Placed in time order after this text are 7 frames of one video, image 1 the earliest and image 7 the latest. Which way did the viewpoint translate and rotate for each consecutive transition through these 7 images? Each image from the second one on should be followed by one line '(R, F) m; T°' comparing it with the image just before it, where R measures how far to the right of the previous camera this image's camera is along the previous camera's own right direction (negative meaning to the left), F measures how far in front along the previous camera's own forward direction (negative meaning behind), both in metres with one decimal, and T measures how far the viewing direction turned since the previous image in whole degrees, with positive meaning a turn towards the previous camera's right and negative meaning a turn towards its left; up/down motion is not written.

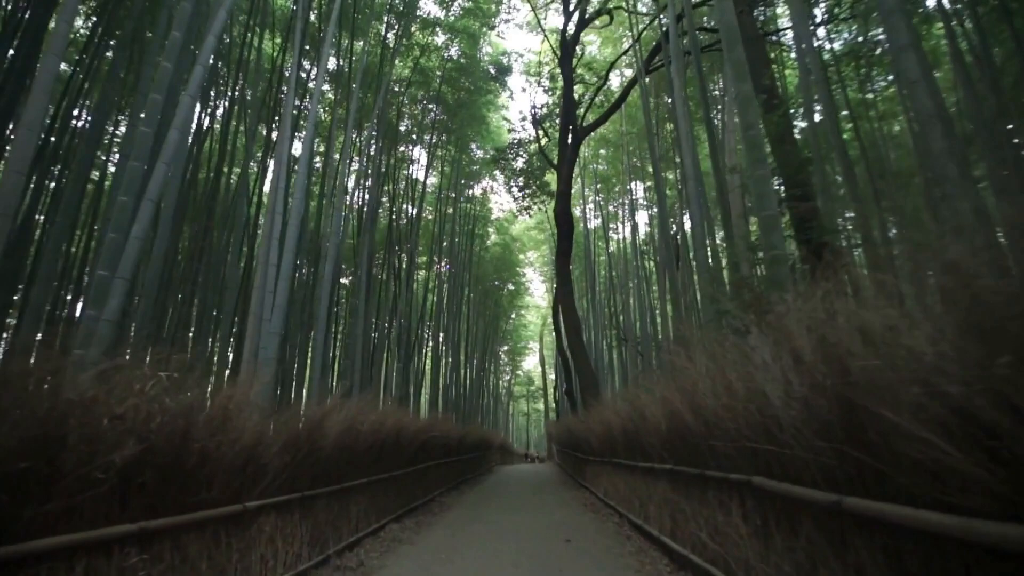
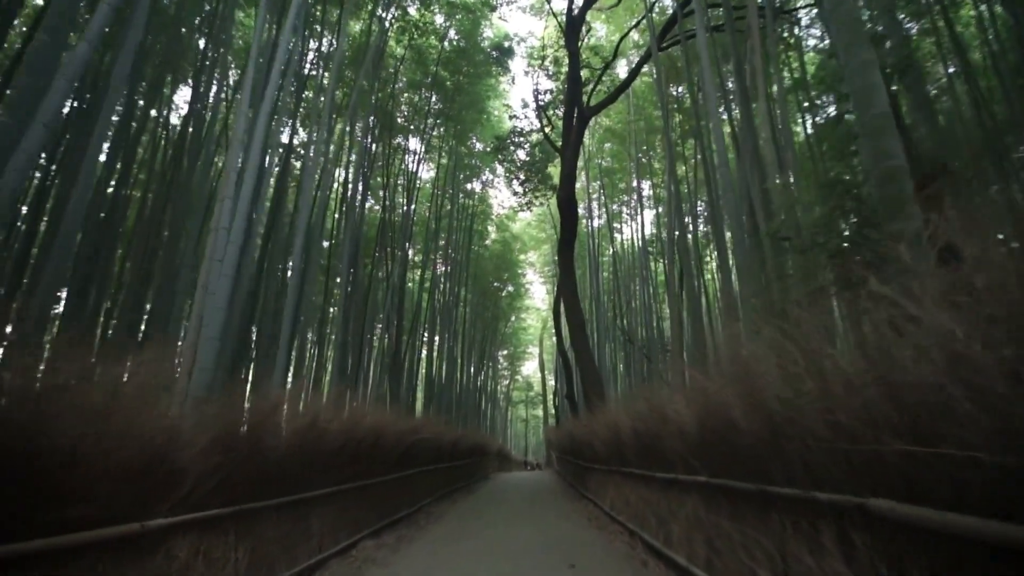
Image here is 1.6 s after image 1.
(0.0, +0.6) m; 0°
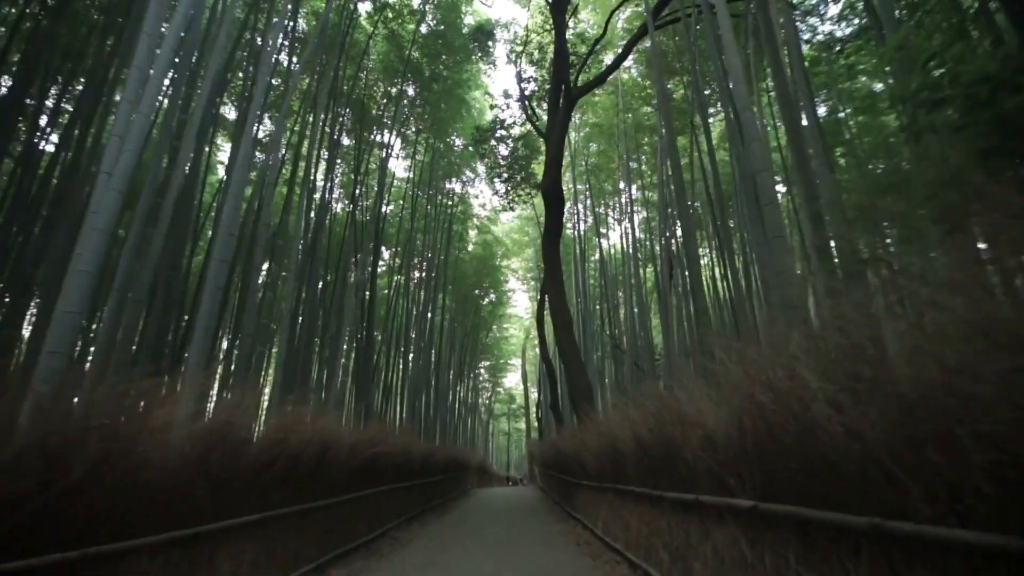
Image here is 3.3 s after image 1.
(0.0, +0.7) m; +2°
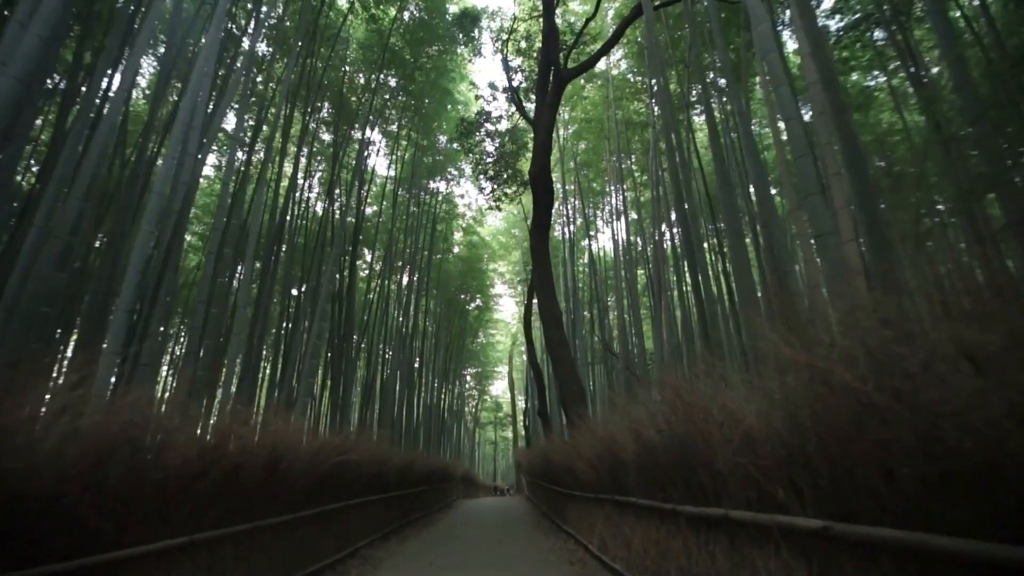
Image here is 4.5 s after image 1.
(0.0, +0.4) m; +1°
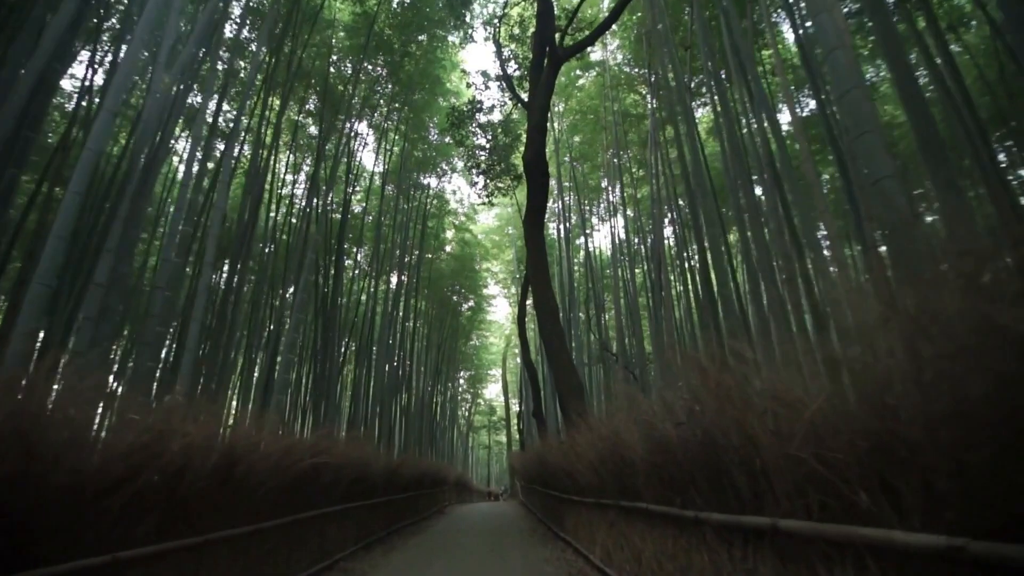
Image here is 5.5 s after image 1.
(0.0, +0.4) m; +1°
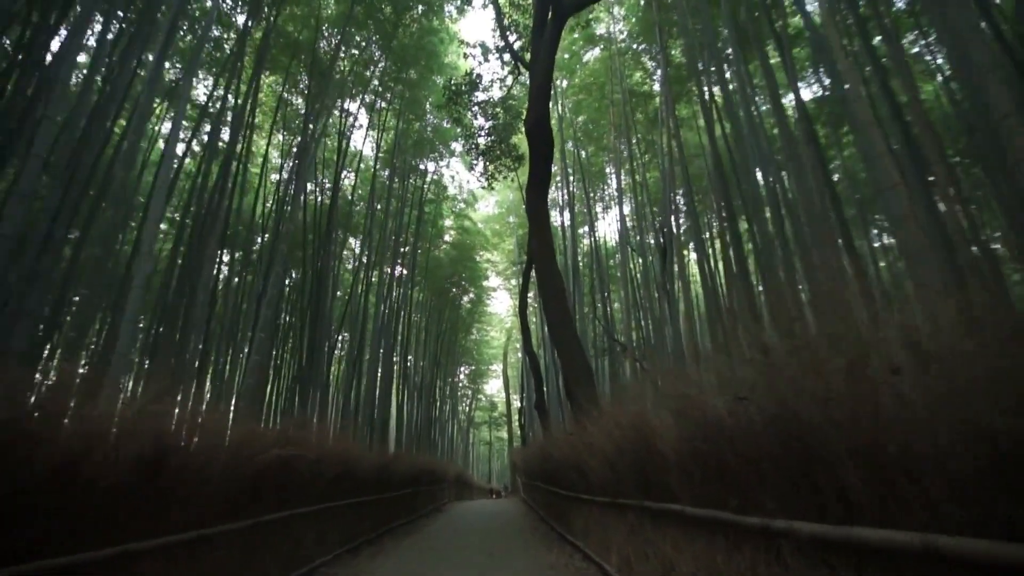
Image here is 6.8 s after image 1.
(0.0, +0.5) m; 0°
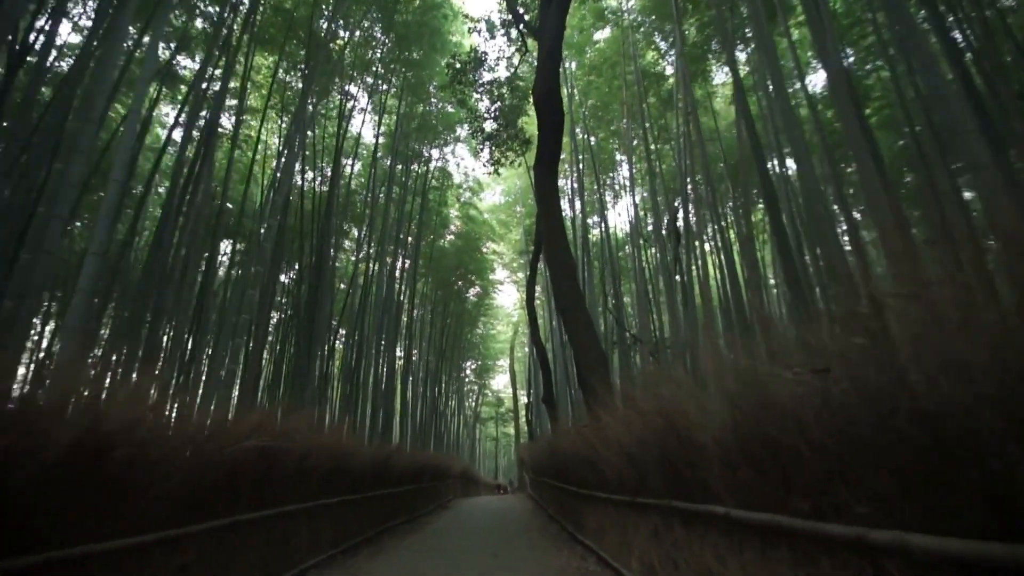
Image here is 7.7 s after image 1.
(0.0, +0.3) m; -1°
